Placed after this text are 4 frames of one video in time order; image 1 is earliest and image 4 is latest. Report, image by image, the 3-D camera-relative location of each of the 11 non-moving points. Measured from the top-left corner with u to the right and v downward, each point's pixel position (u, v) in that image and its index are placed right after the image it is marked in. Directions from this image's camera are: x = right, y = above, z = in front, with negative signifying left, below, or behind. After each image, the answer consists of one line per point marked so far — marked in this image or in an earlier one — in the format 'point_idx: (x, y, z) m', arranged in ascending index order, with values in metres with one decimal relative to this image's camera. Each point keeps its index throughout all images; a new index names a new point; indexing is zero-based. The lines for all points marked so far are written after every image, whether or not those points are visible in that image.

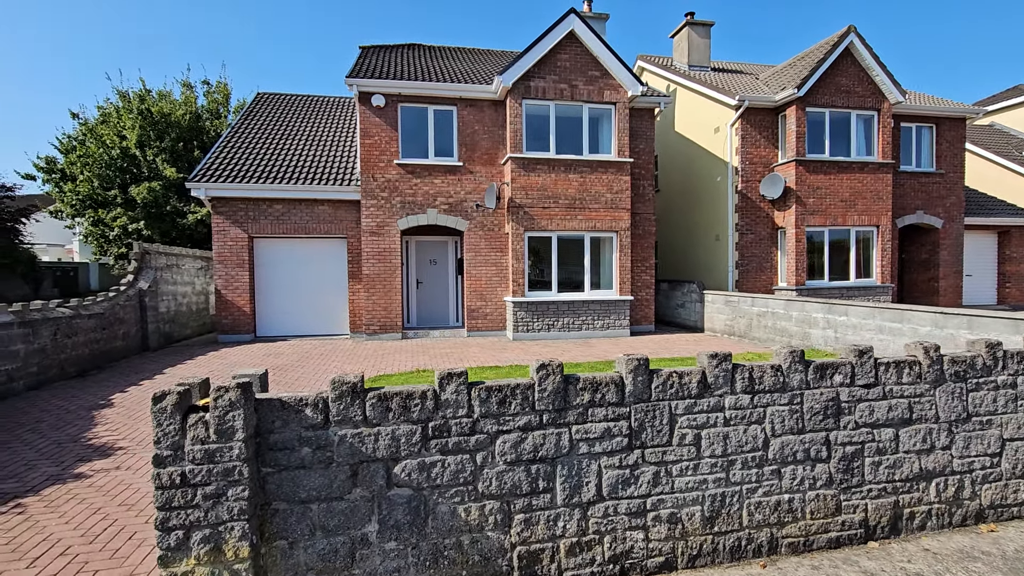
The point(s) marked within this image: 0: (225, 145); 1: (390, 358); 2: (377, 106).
0: (-8.1, +4.0, +14.3) m
1: (-2.6, -1.5, +10.9) m
2: (-3.4, +4.6, +12.9) m
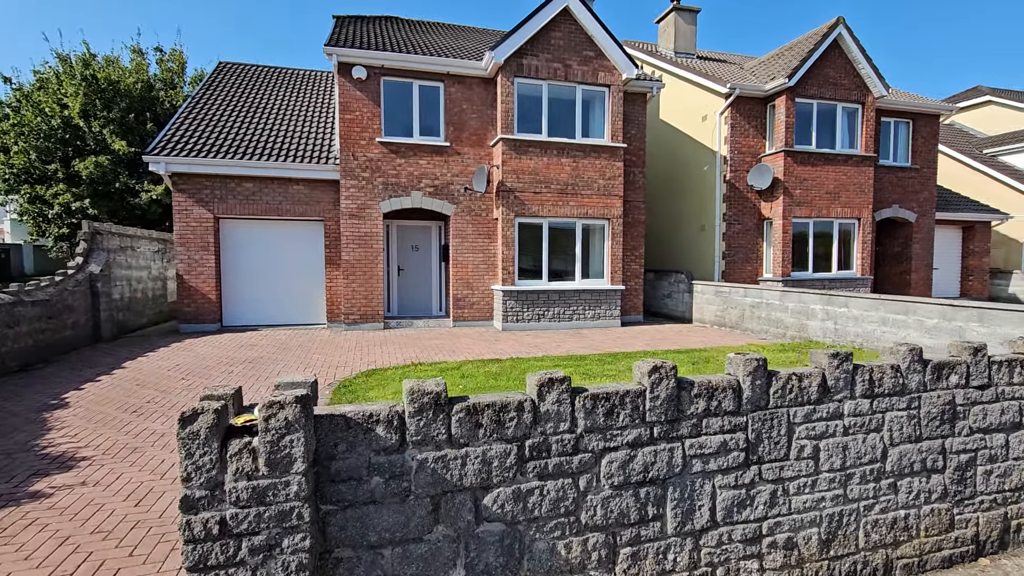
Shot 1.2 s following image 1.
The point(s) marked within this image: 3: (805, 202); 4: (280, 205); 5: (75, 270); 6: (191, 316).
0: (-8.4, +4.4, +13.1) m
1: (-2.7, -1.2, +10.2) m
2: (-3.6, +4.9, +12.0) m
3: (+8.4, +2.5, +14.6) m
4: (-5.6, +2.0, +12.2) m
5: (-8.6, +0.4, +10.1) m
6: (-7.5, -0.7, +12.0) m
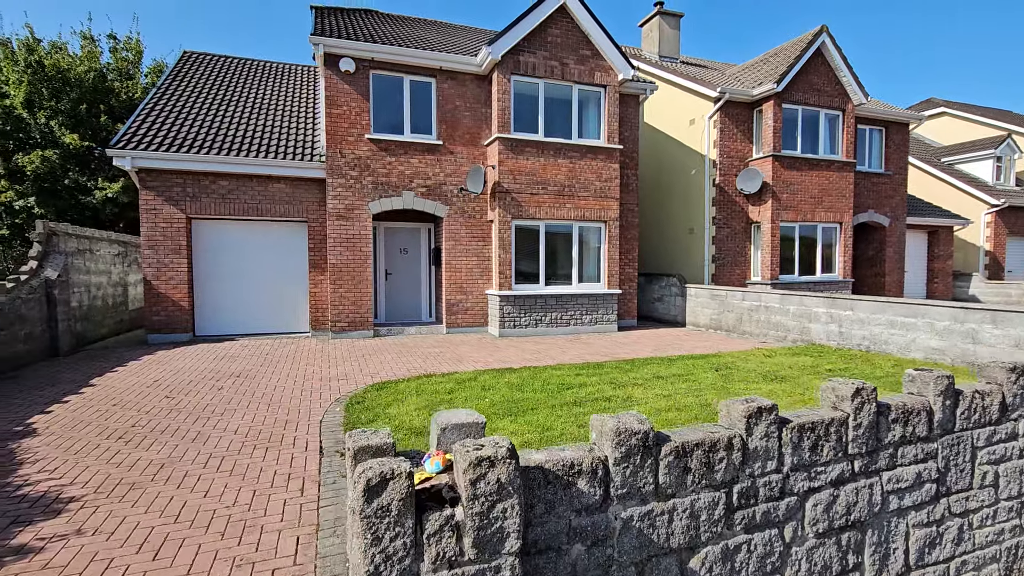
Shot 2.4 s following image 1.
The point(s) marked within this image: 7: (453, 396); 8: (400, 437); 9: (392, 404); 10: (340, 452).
0: (-8.5, +4.2, +12.0) m
1: (-2.6, -1.3, +9.5) m
2: (-3.7, +4.8, +11.3) m
3: (+8.1, +2.4, +14.8) m
4: (-5.6, +1.9, +11.4) m
5: (-8.5, +0.2, +9.0) m
6: (-7.5, -0.8, +10.9) m
7: (-0.8, -1.4, +6.6) m
8: (-1.1, -1.5, +5.2) m
9: (-1.5, -1.4, +6.3) m
10: (-1.7, -1.6, +5.0) m
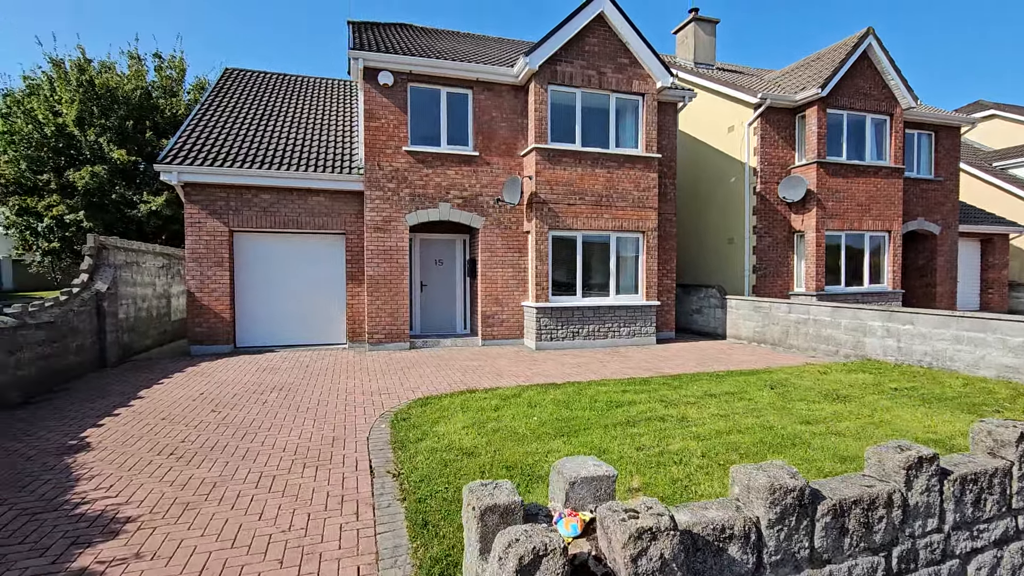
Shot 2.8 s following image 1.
0: (-7.6, +3.9, +12.3) m
1: (-1.9, -1.6, +9.4) m
2: (-2.8, +4.6, +11.4) m
3: (+9.1, +2.1, +14.3) m
4: (-4.8, +1.6, +11.5) m
5: (-7.8, 0.0, +9.2) m
6: (-6.7, -1.1, +11.1) m
7: (-0.2, -1.6, +6.4) m
8: (-0.6, -1.7, +5.0) m
9: (-0.9, -1.6, +6.2) m
10: (-1.1, -1.8, +4.8) m
